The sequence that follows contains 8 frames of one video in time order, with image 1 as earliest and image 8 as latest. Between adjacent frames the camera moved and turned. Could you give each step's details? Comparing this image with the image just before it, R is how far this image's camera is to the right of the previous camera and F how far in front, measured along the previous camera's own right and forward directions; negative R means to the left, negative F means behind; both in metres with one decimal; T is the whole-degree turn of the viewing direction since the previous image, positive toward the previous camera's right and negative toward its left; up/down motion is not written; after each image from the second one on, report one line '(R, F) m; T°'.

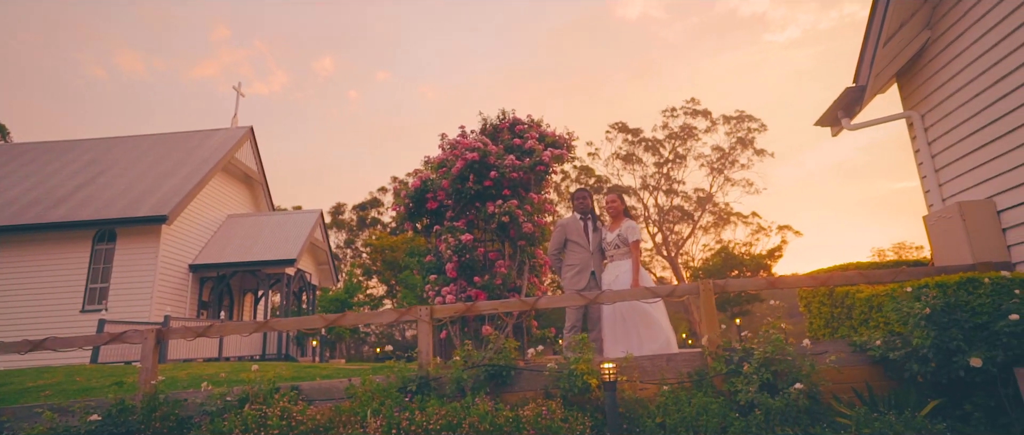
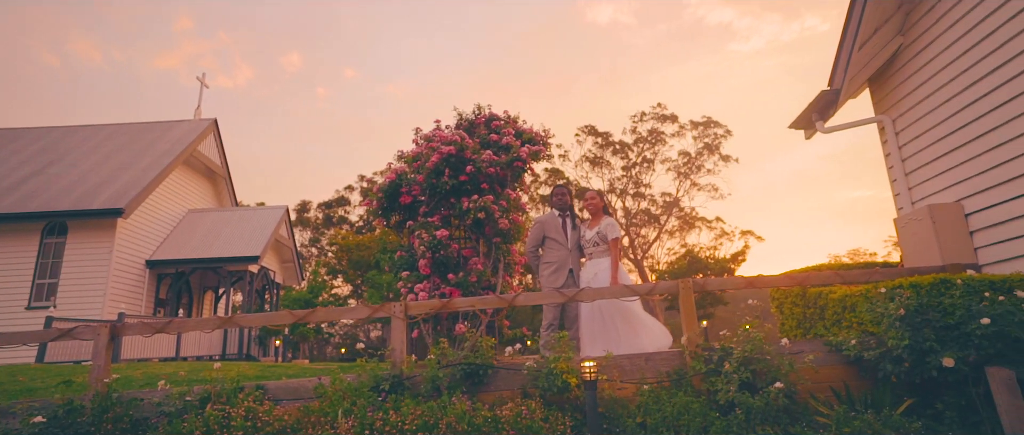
(-0.1, +0.1) m; +3°
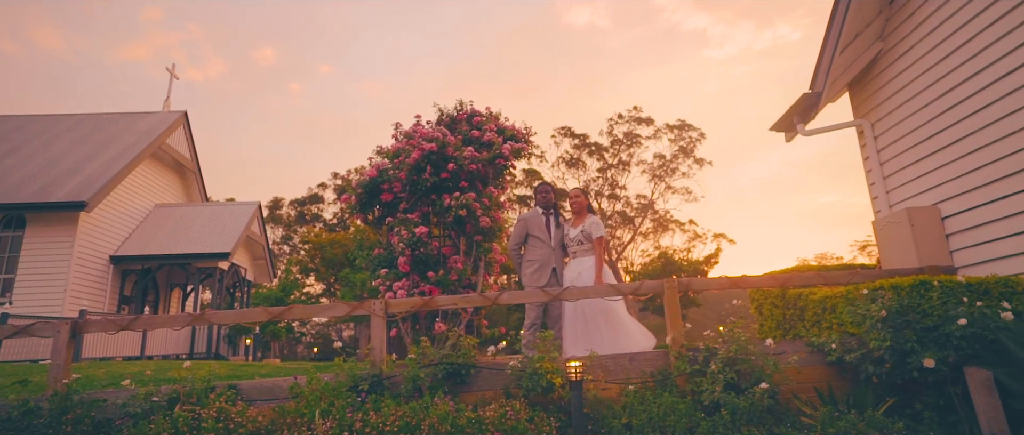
(-0.1, +0.1) m; +2°
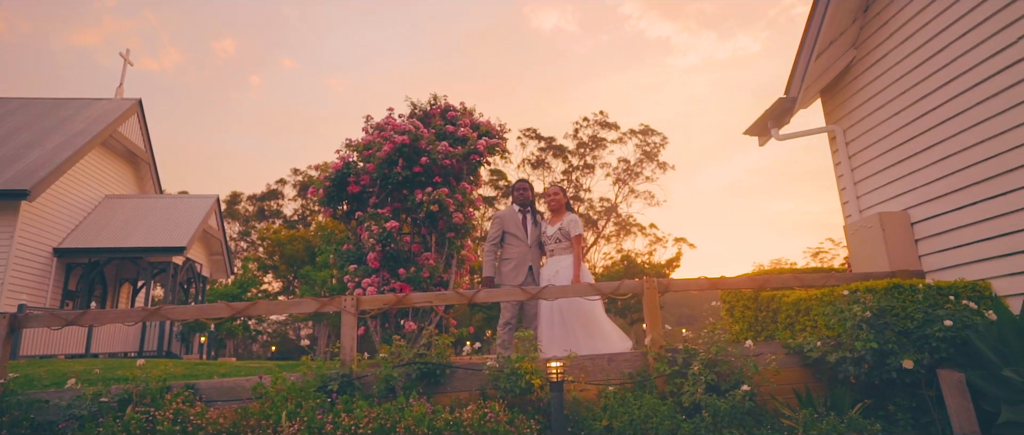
(-0.2, +0.2) m; +4°
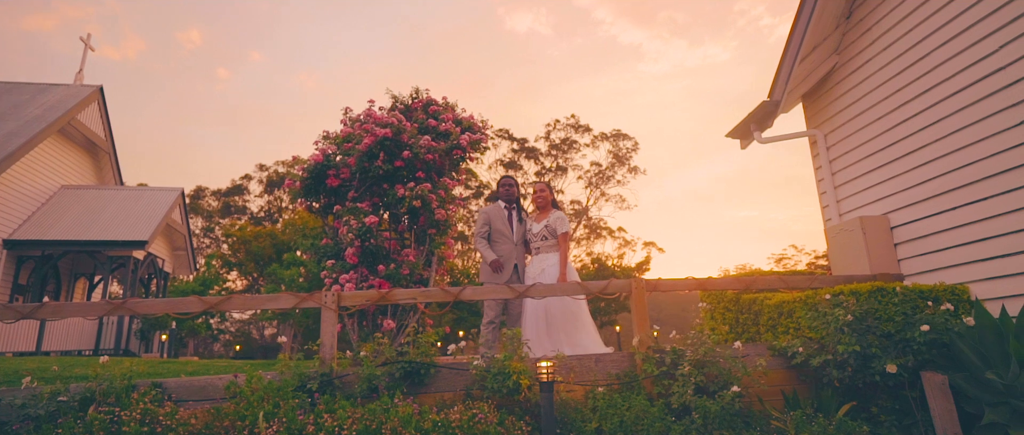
(-0.2, +0.1) m; +3°
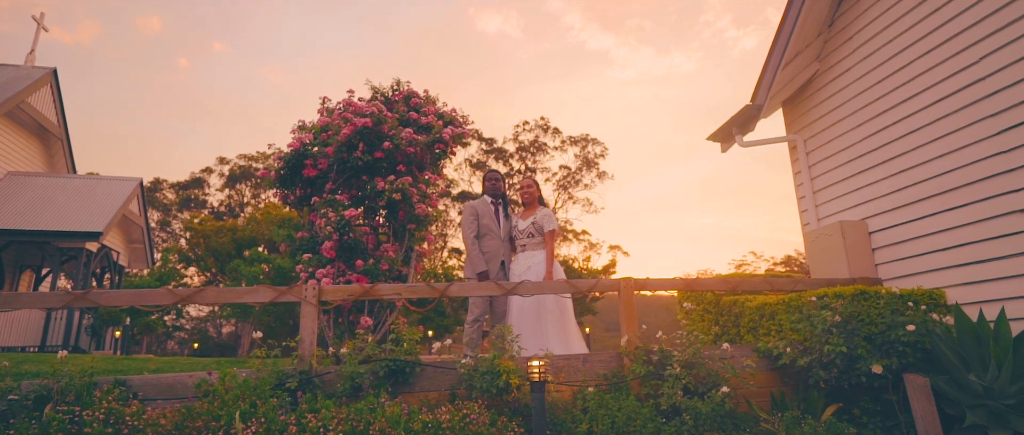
(-0.2, +0.2) m; +3°
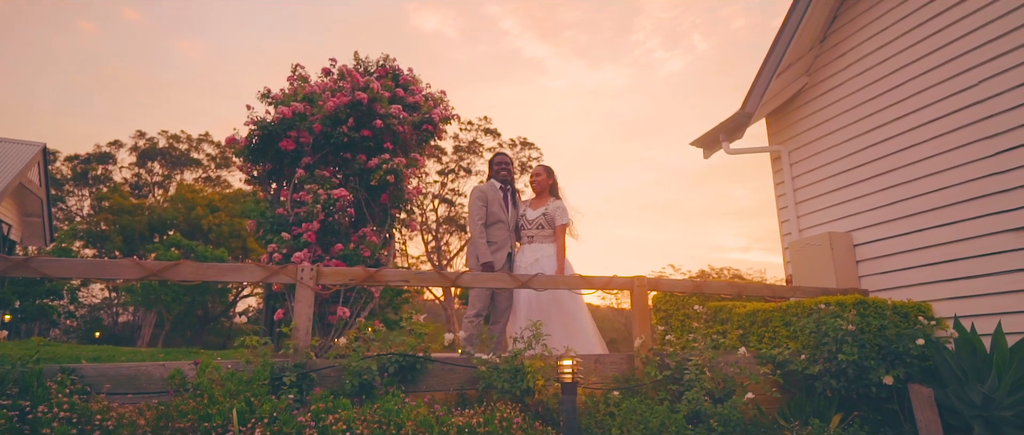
(-0.8, +0.5) m; +8°
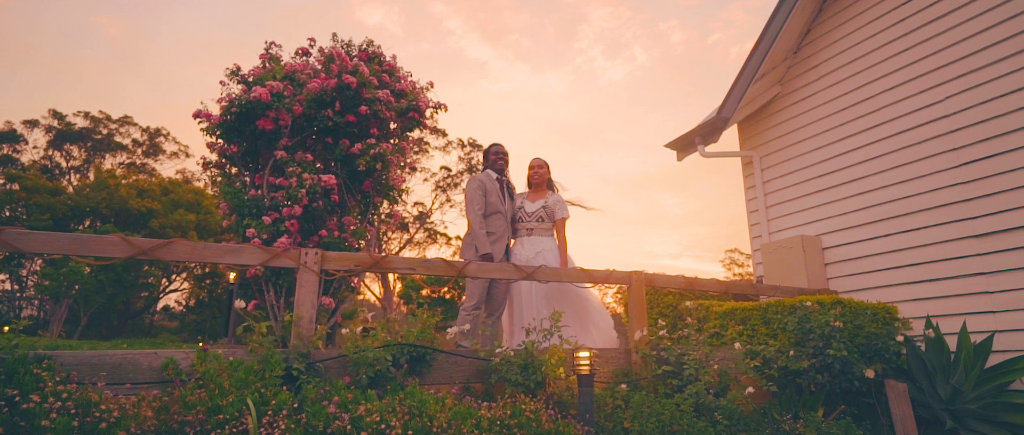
(-0.6, +0.2) m; +6°
